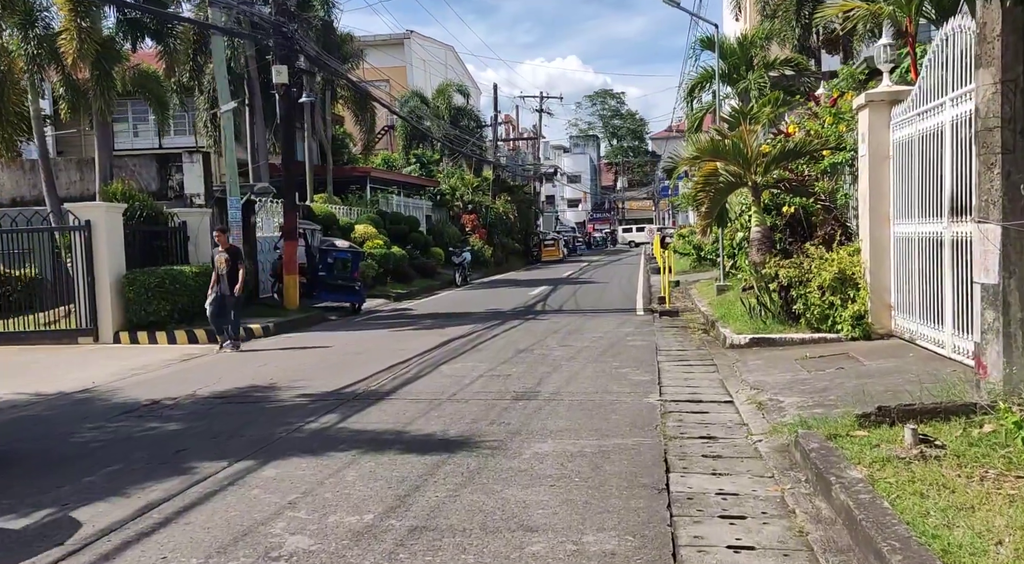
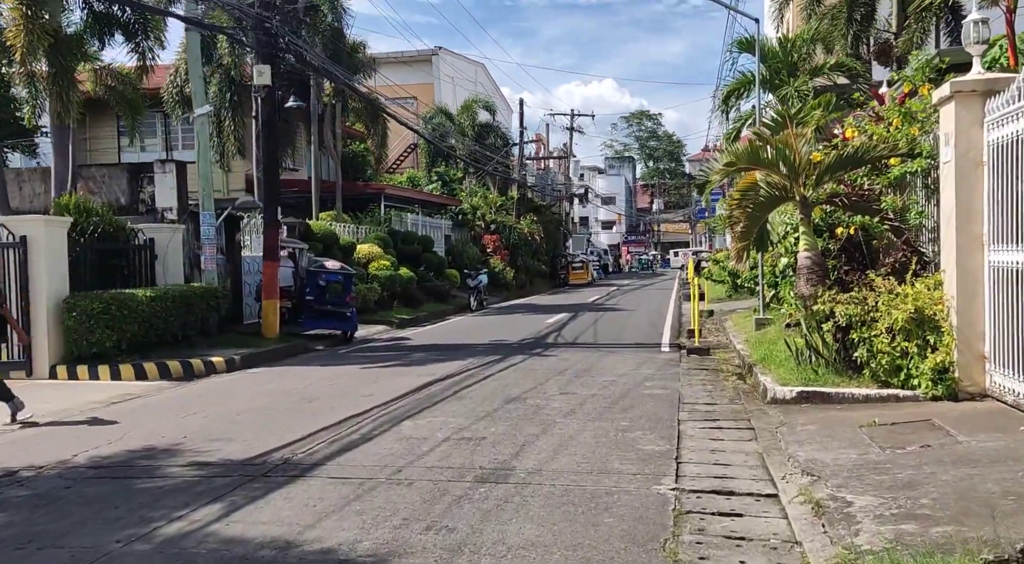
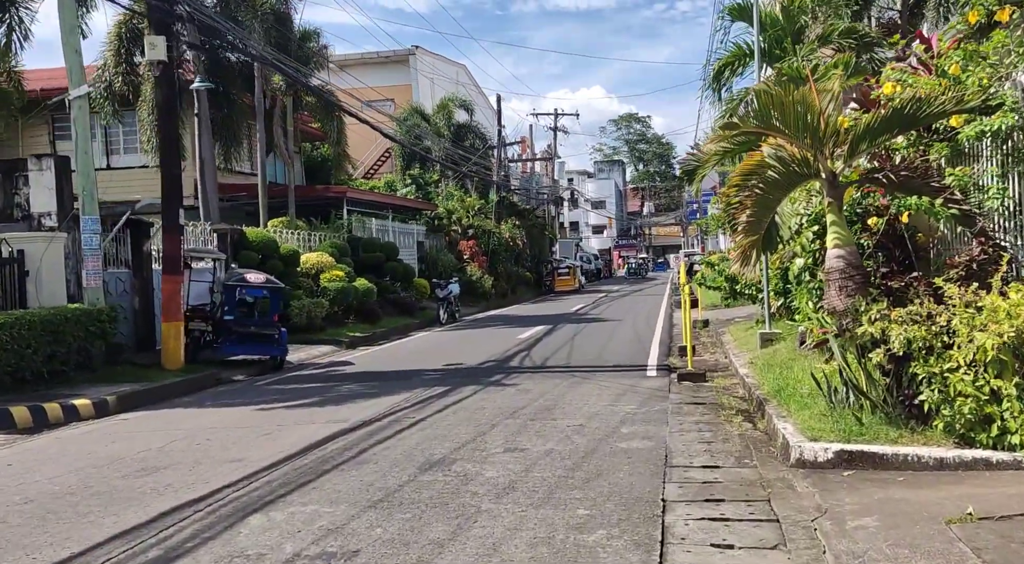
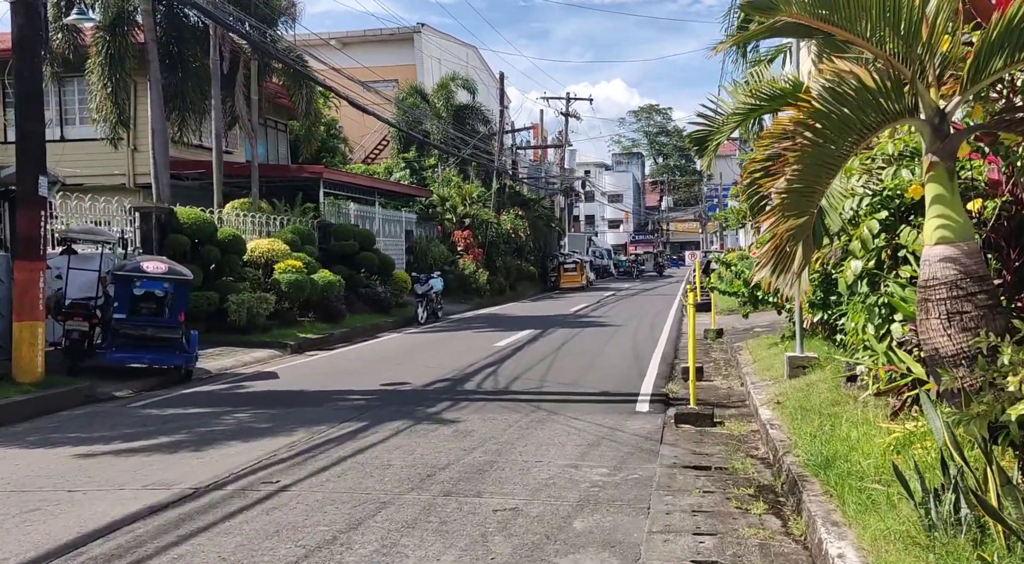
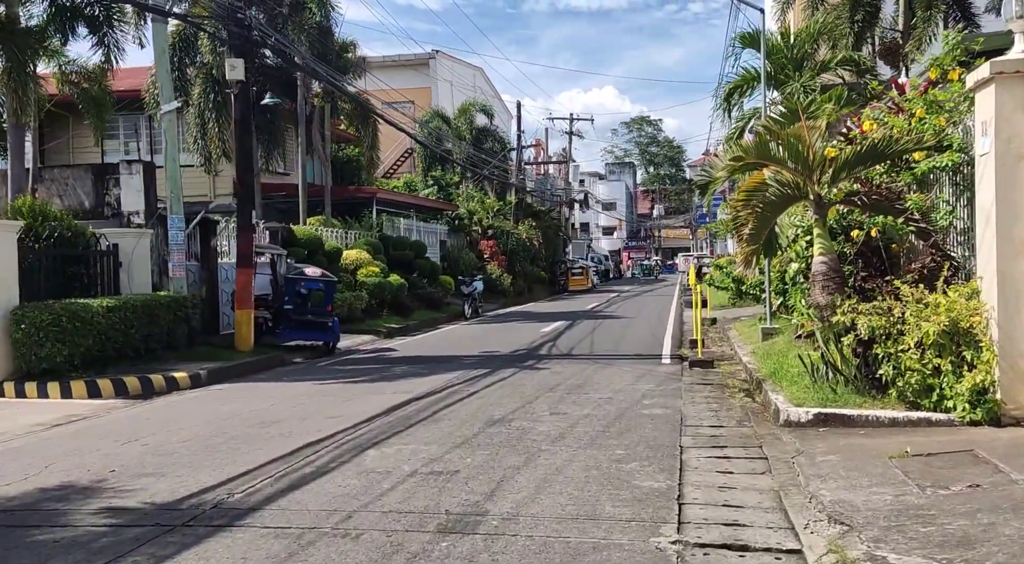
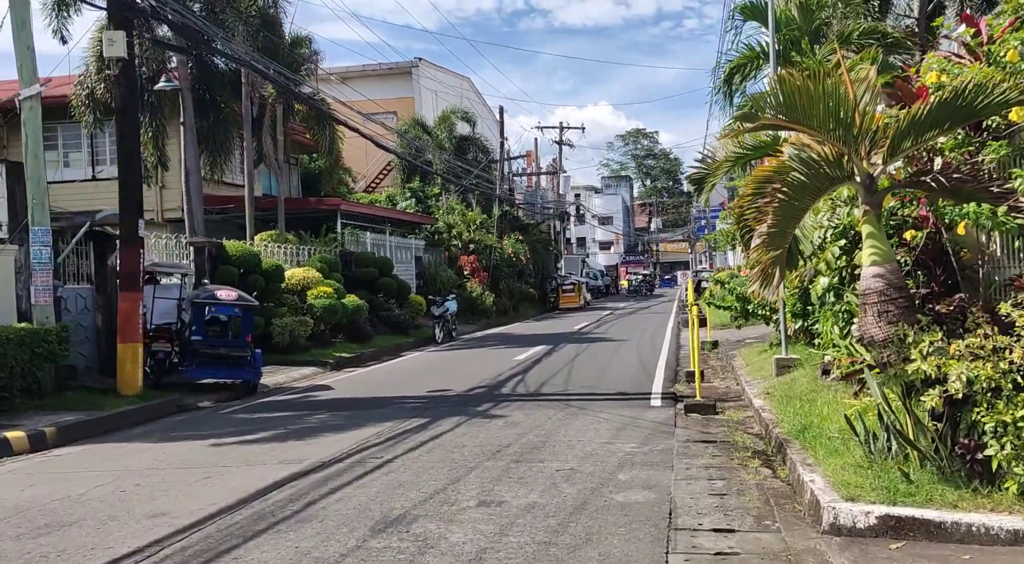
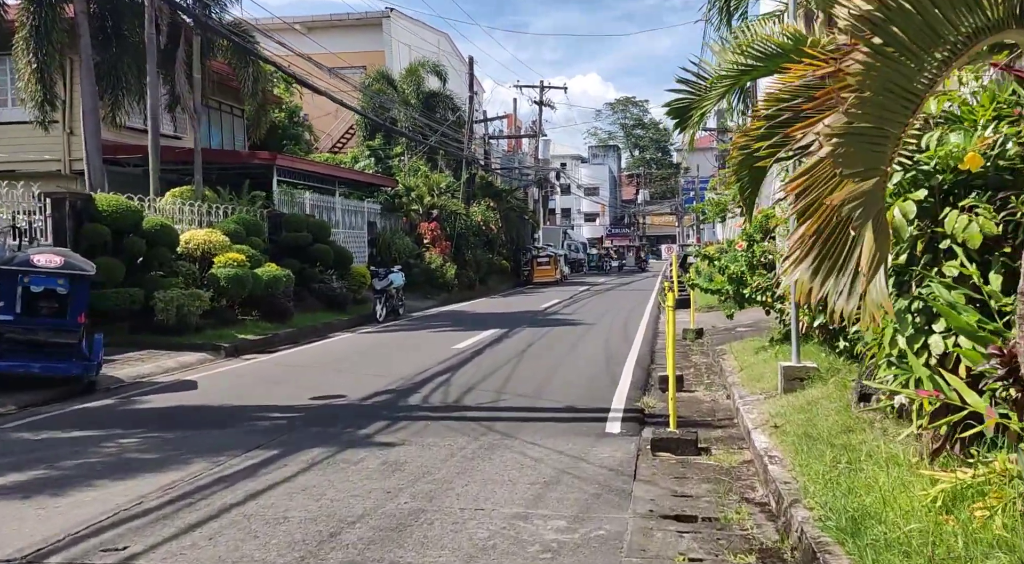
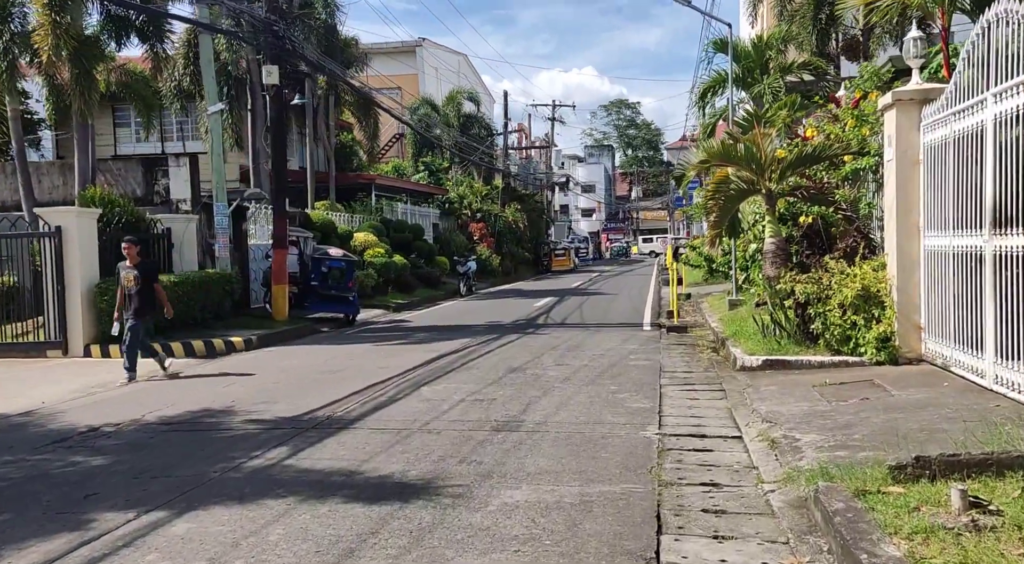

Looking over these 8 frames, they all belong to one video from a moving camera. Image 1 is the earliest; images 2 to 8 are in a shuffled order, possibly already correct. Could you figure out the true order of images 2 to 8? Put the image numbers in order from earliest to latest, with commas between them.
8, 2, 5, 3, 6, 4, 7
